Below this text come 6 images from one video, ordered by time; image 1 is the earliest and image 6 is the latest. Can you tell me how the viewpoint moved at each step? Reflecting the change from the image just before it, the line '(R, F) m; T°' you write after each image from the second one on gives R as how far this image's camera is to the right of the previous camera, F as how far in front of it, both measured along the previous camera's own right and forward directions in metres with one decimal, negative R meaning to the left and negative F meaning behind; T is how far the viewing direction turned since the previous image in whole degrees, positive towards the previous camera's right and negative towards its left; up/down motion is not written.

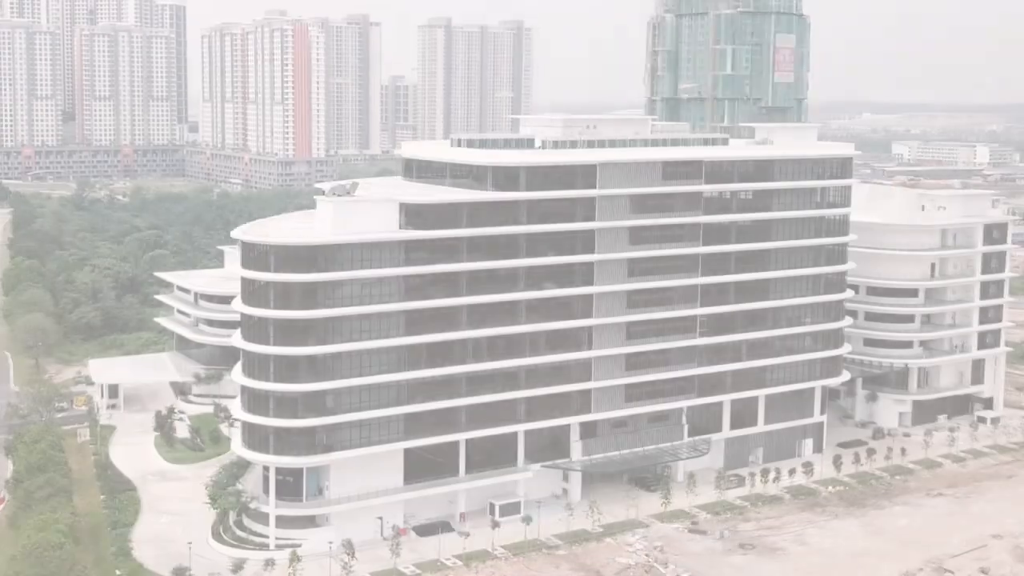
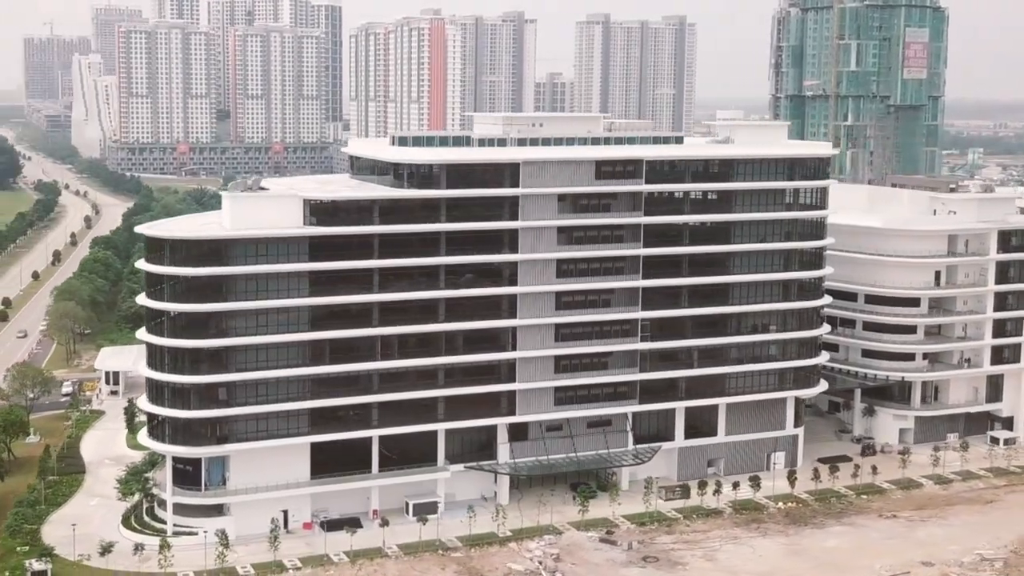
(+11.8, +1.6) m; -9°
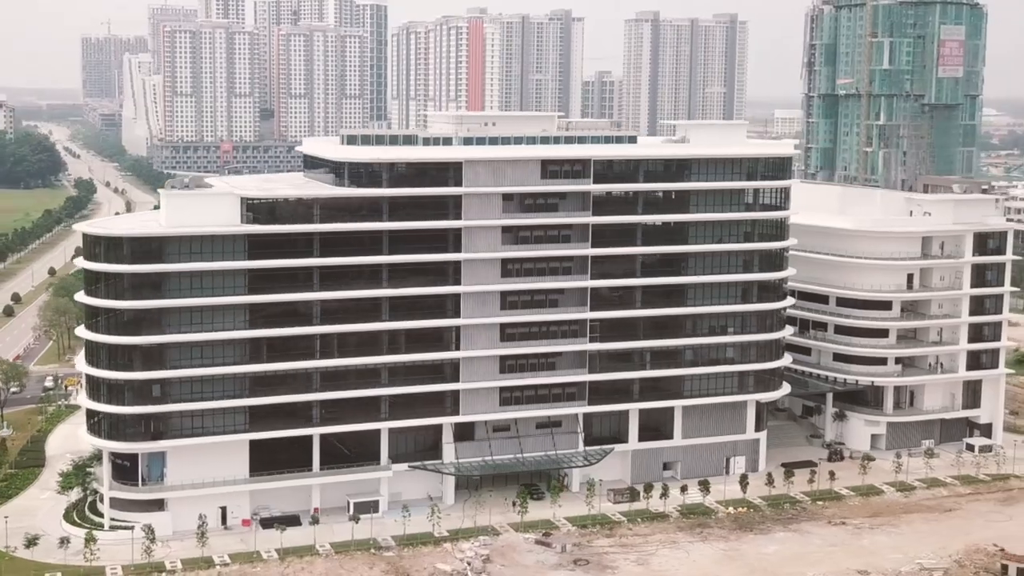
(+5.3, +0.3) m; -3°
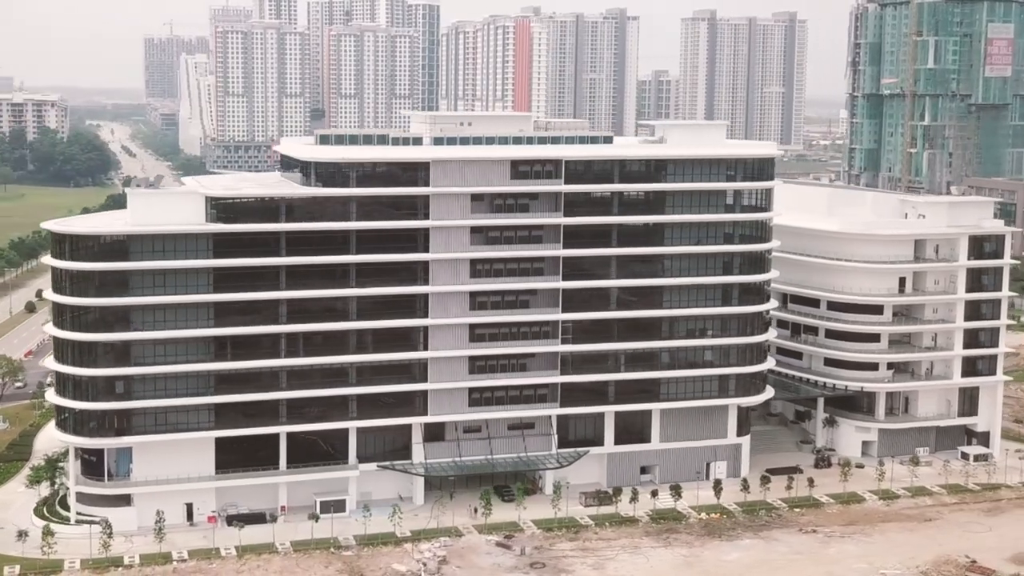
(+4.4, +0.3) m; -3°
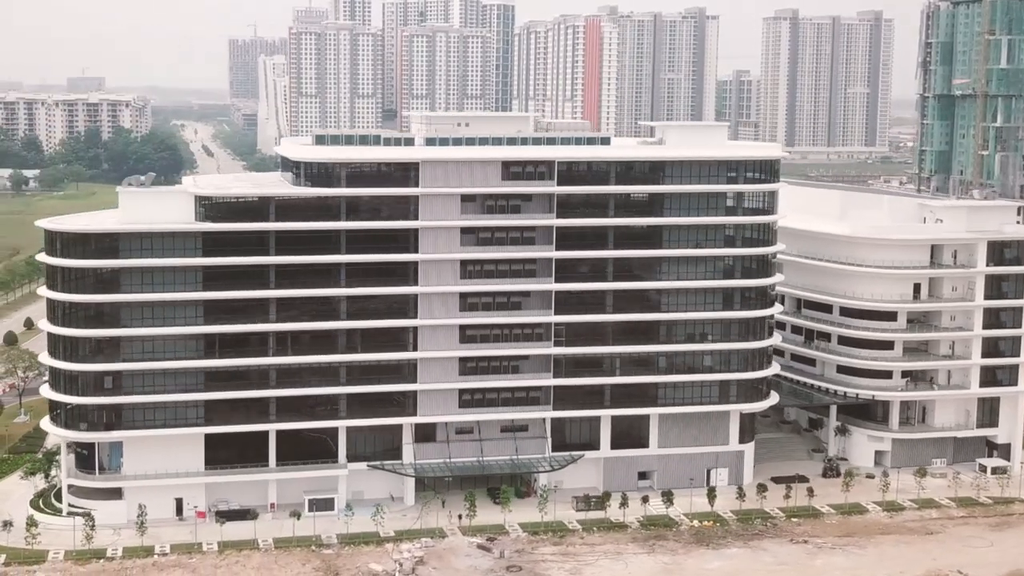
(+4.4, +0.5) m; -4°
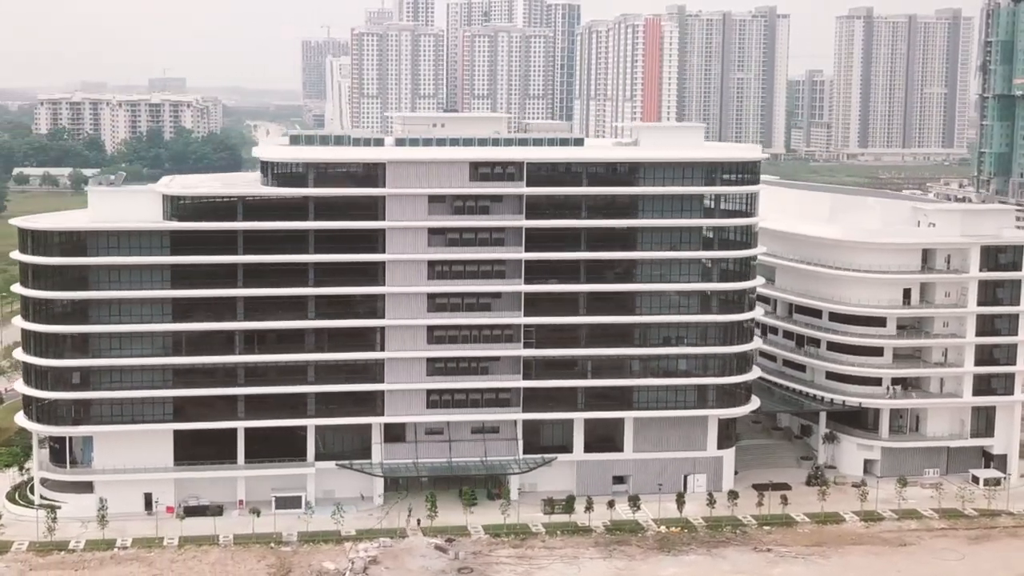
(+5.1, +0.4) m; -4°
